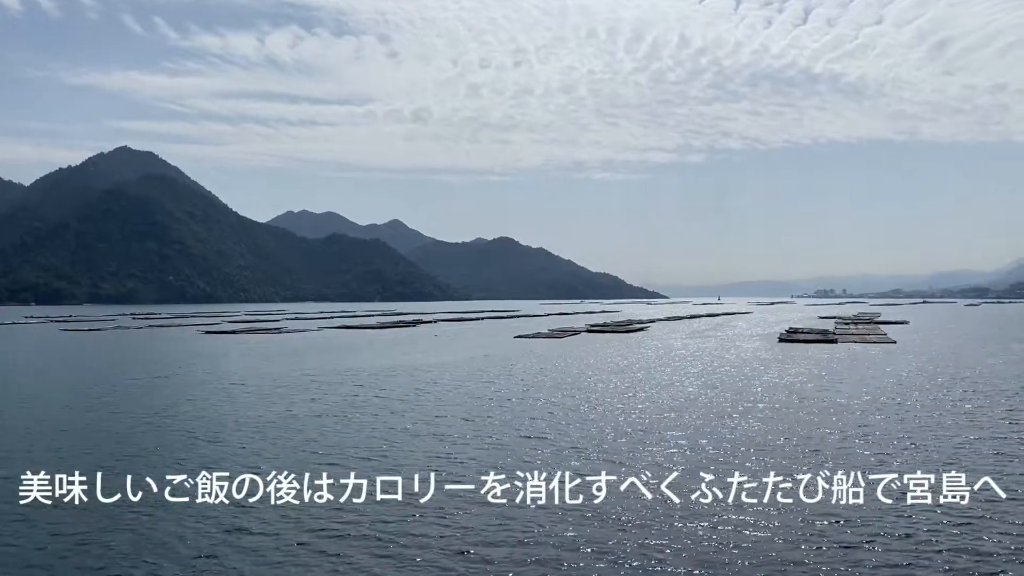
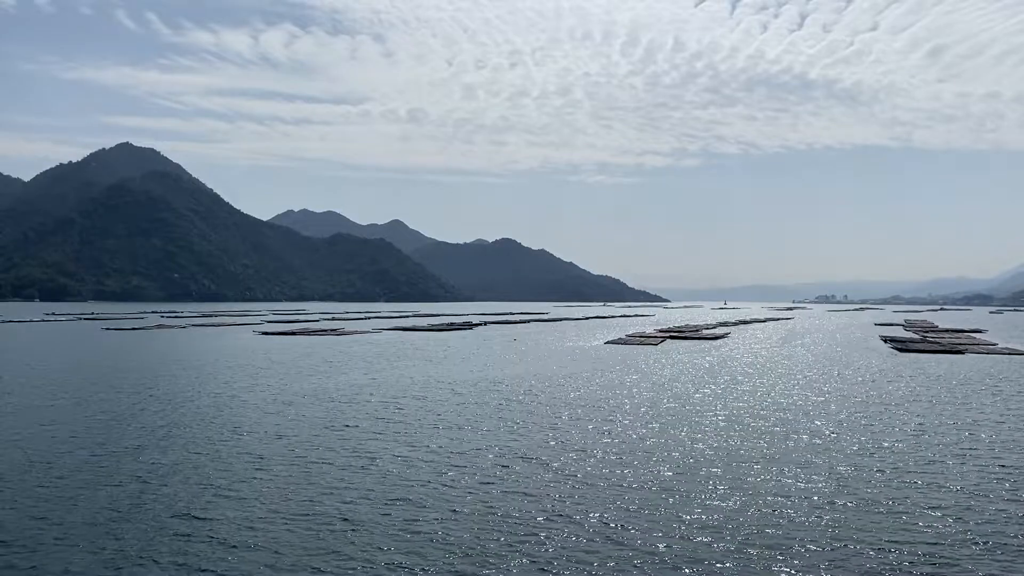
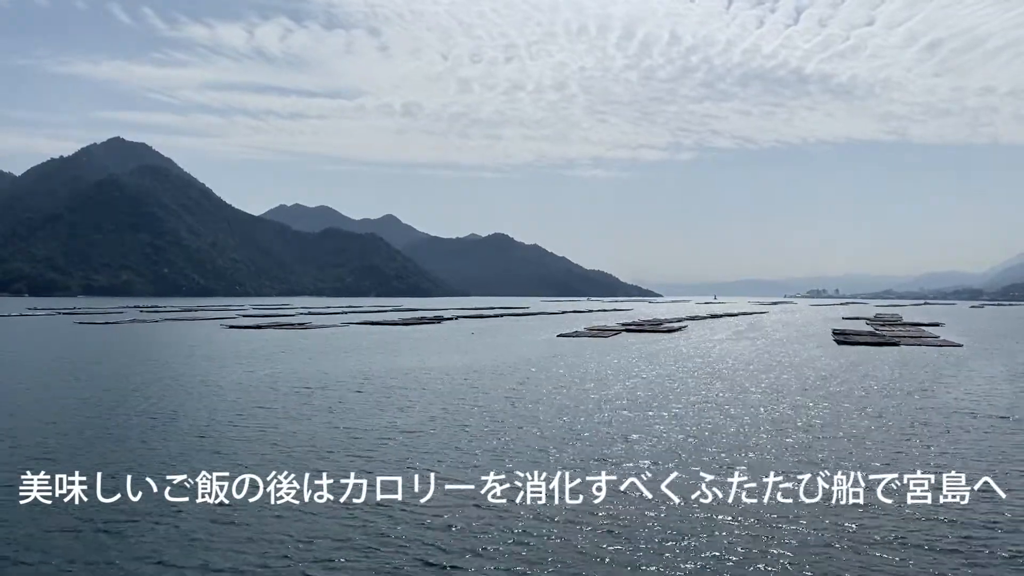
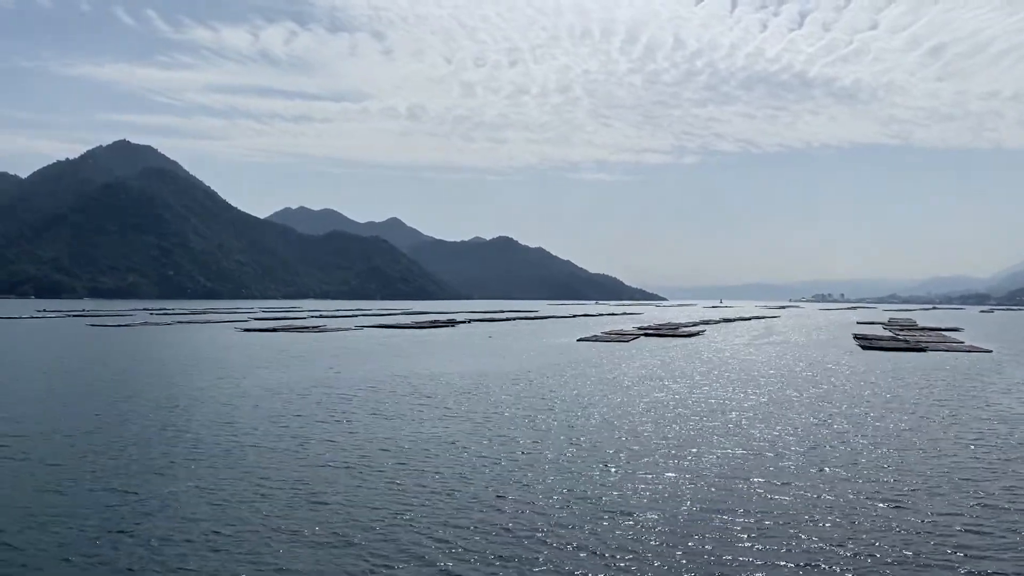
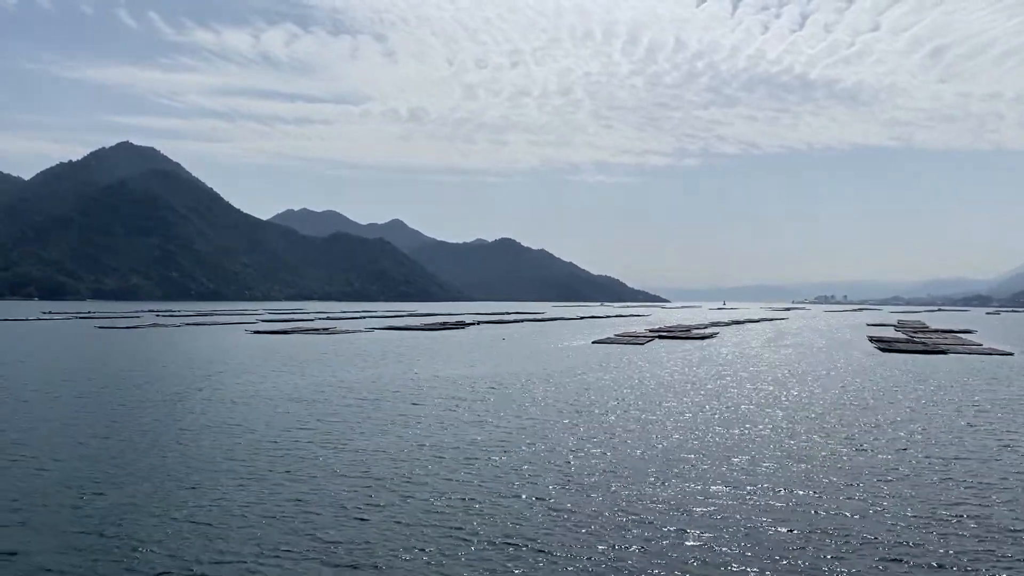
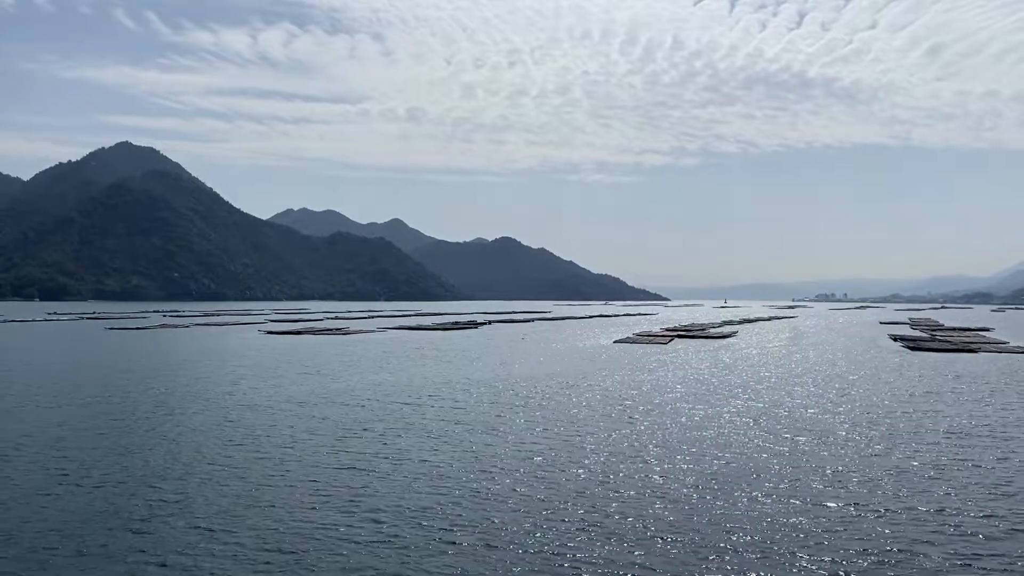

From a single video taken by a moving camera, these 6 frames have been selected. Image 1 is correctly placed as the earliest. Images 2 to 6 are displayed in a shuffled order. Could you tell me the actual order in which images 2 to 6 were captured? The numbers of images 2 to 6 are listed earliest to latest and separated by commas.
3, 4, 5, 2, 6
